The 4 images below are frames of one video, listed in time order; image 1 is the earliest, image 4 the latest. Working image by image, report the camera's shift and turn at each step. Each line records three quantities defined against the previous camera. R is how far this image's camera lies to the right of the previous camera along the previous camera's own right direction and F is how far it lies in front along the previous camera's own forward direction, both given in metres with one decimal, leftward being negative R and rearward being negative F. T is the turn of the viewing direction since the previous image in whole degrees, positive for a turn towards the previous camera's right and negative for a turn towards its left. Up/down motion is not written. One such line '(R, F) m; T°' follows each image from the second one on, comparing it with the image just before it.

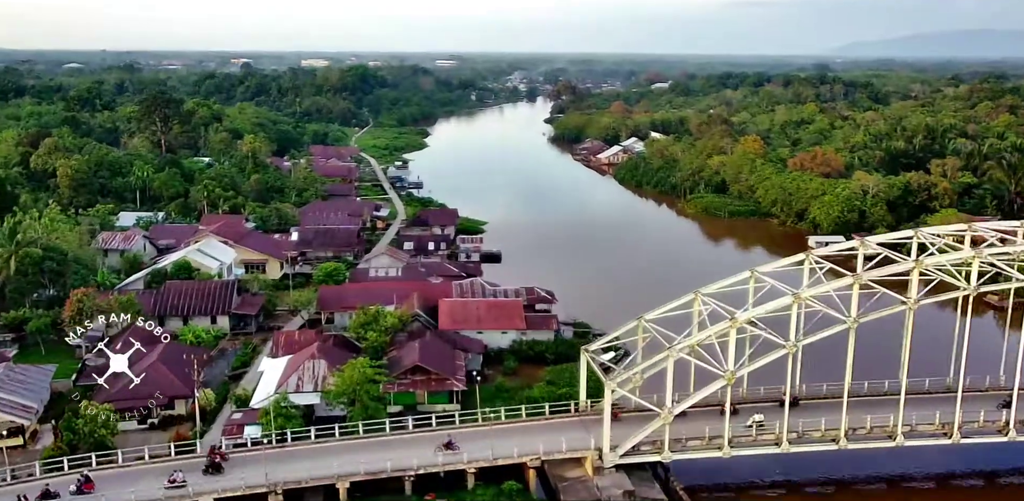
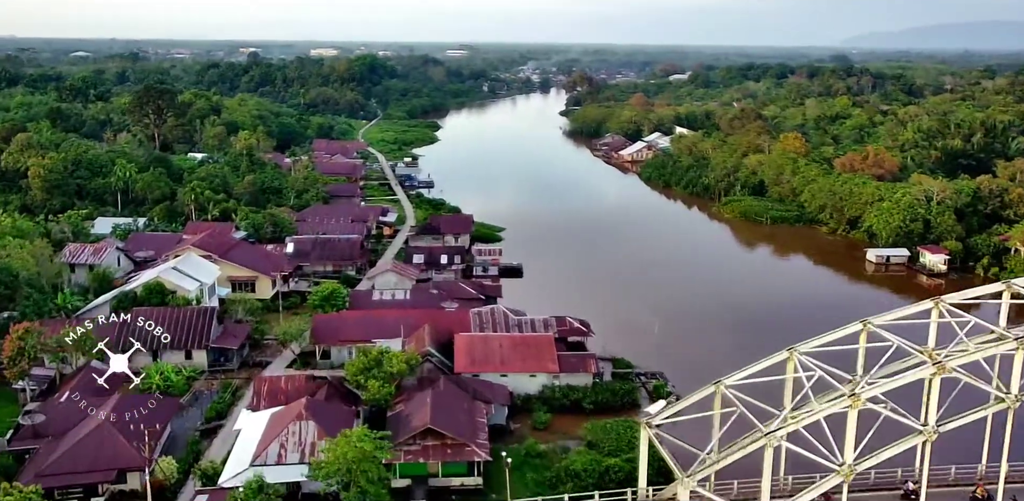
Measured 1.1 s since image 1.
(-0.5, +3.7) m; -1°
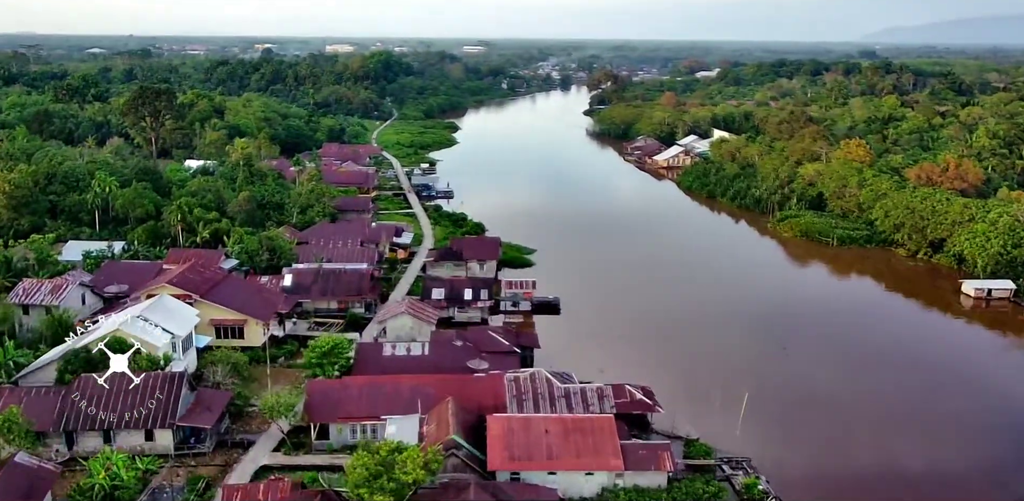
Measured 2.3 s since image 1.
(-0.6, +4.3) m; -1°
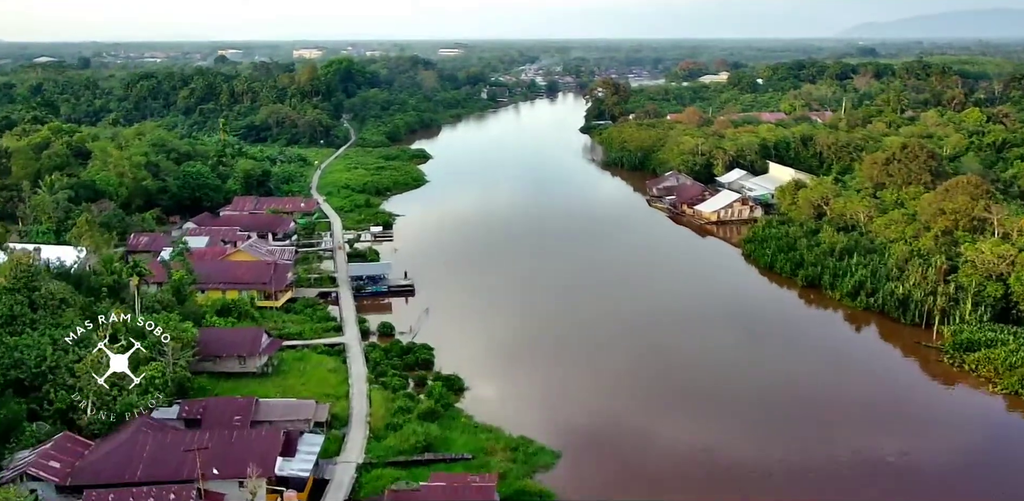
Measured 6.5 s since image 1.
(-0.3, +15.4) m; +1°
